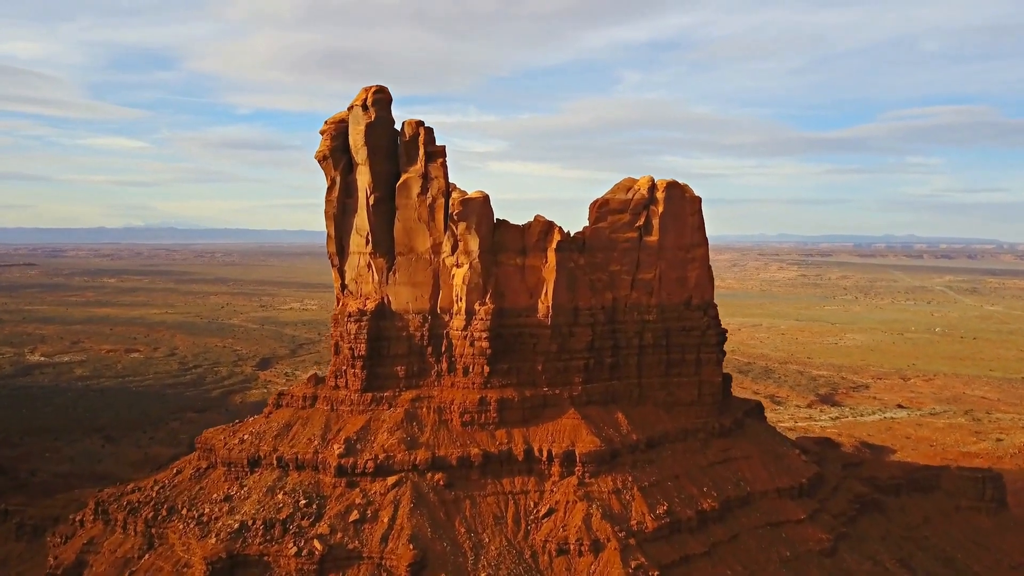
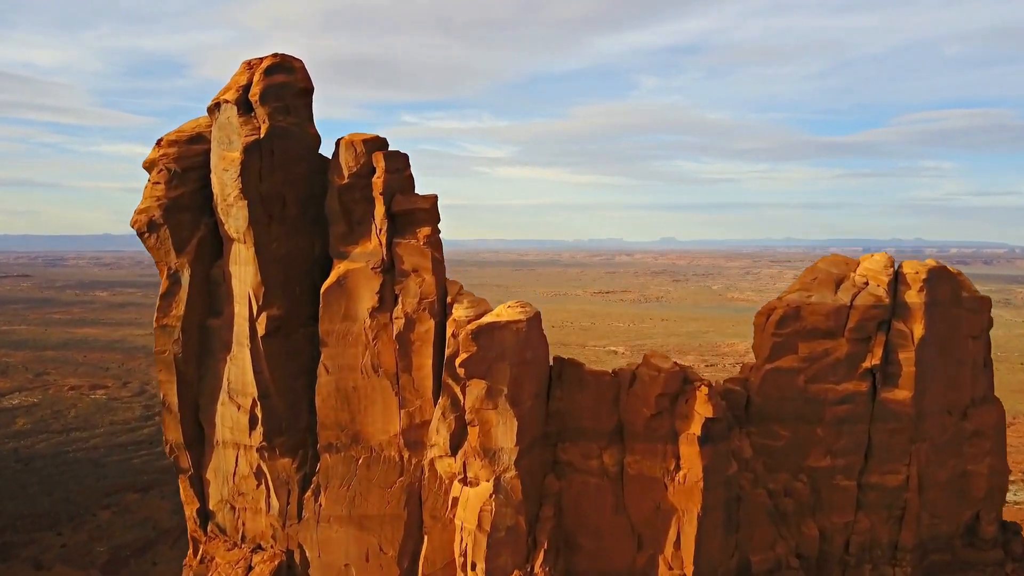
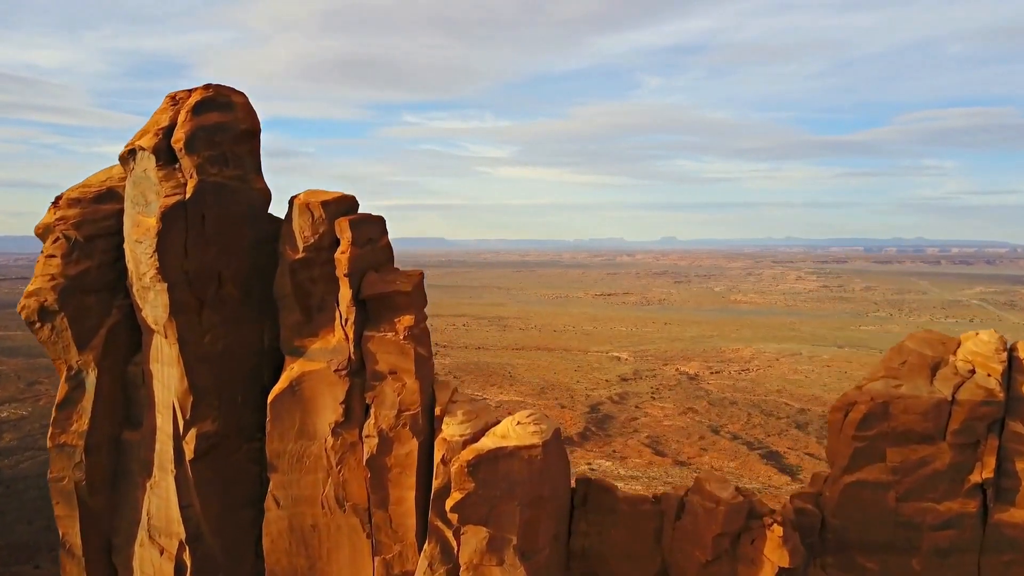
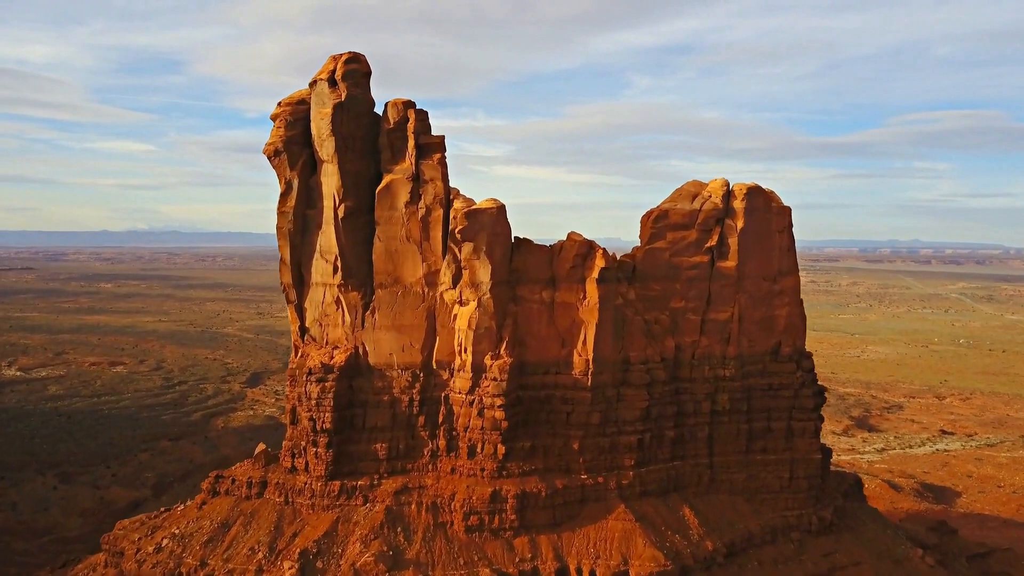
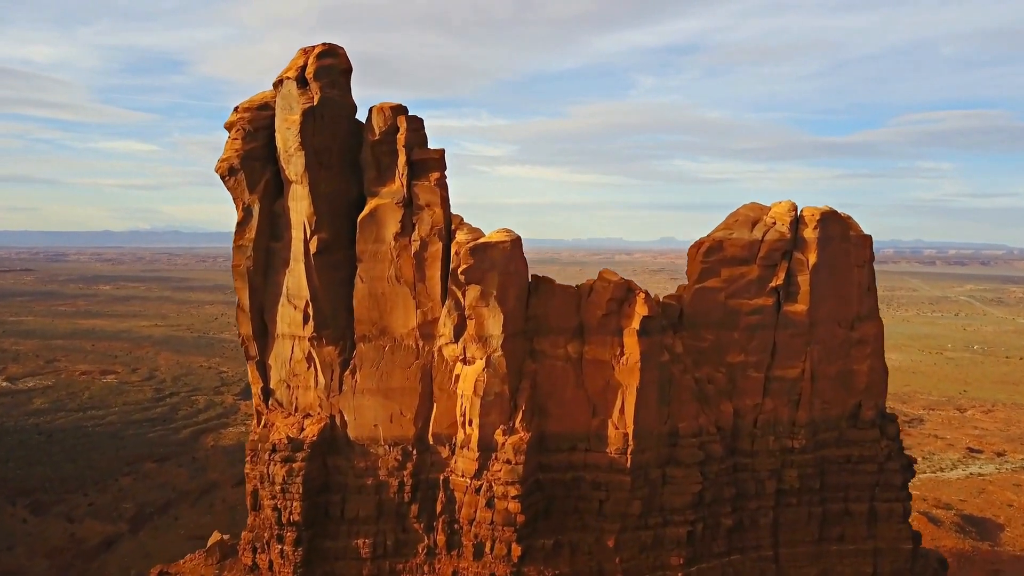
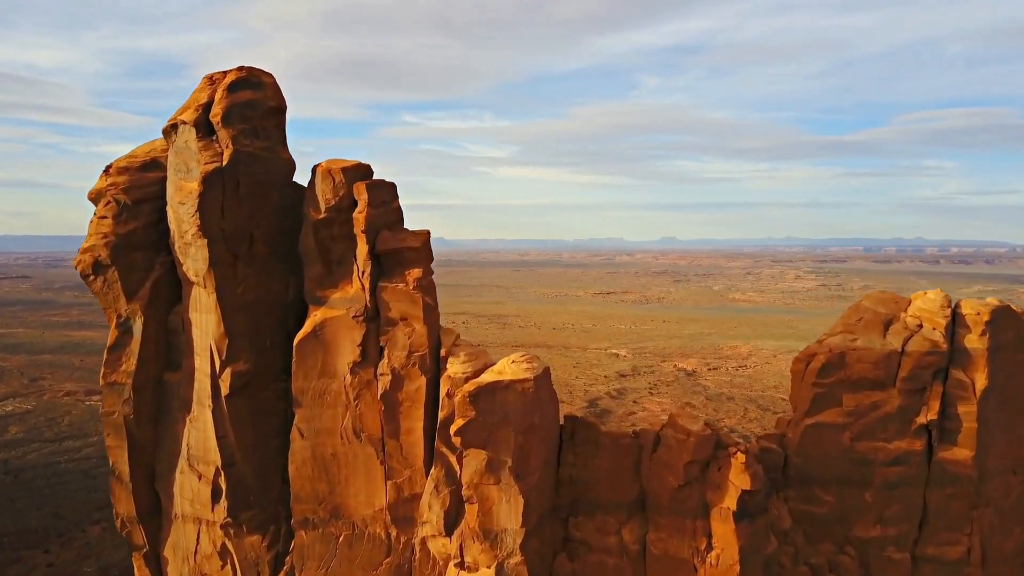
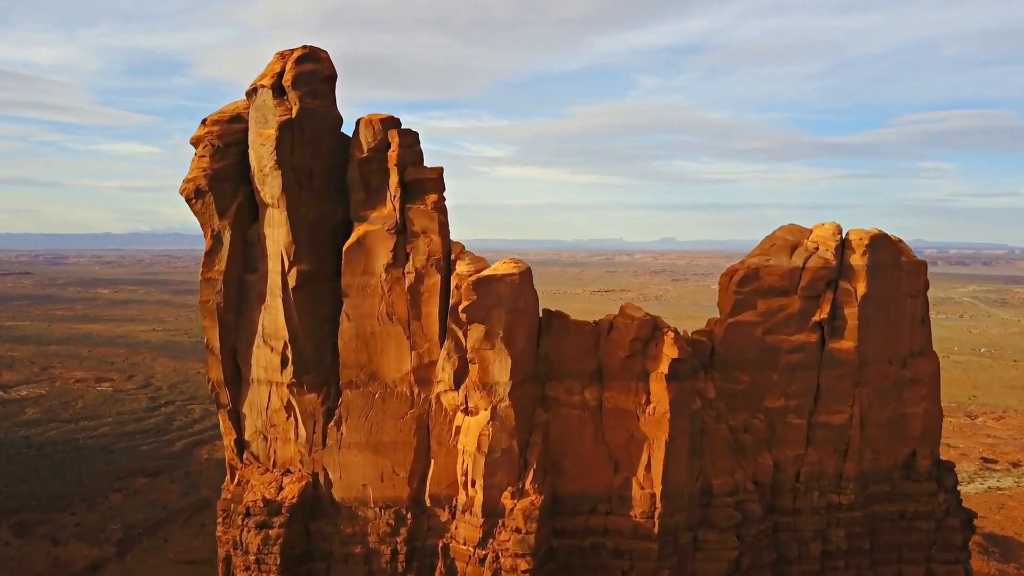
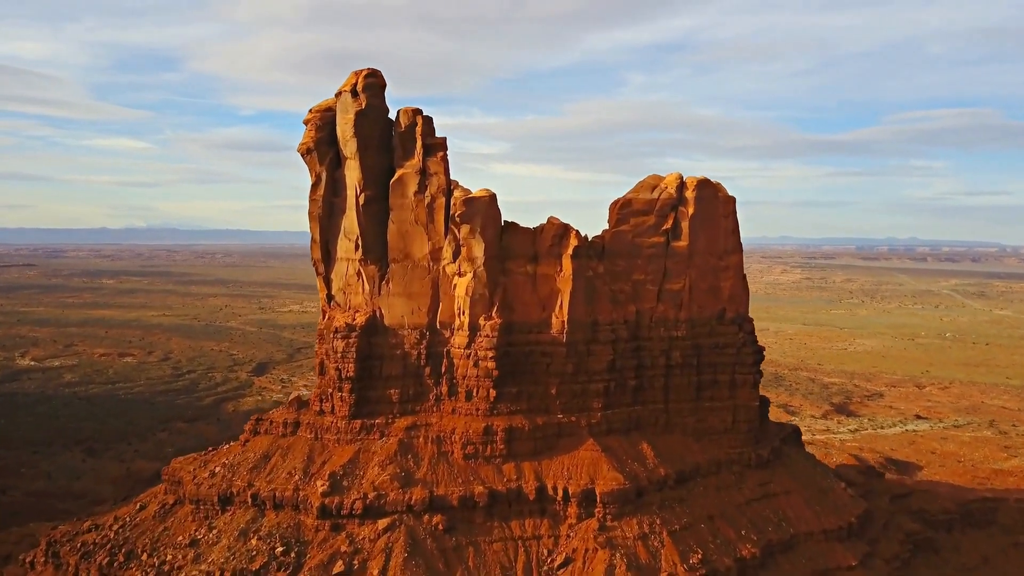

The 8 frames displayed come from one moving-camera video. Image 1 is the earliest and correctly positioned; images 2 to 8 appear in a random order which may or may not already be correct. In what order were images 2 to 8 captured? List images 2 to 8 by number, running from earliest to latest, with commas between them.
8, 4, 5, 7, 2, 6, 3
